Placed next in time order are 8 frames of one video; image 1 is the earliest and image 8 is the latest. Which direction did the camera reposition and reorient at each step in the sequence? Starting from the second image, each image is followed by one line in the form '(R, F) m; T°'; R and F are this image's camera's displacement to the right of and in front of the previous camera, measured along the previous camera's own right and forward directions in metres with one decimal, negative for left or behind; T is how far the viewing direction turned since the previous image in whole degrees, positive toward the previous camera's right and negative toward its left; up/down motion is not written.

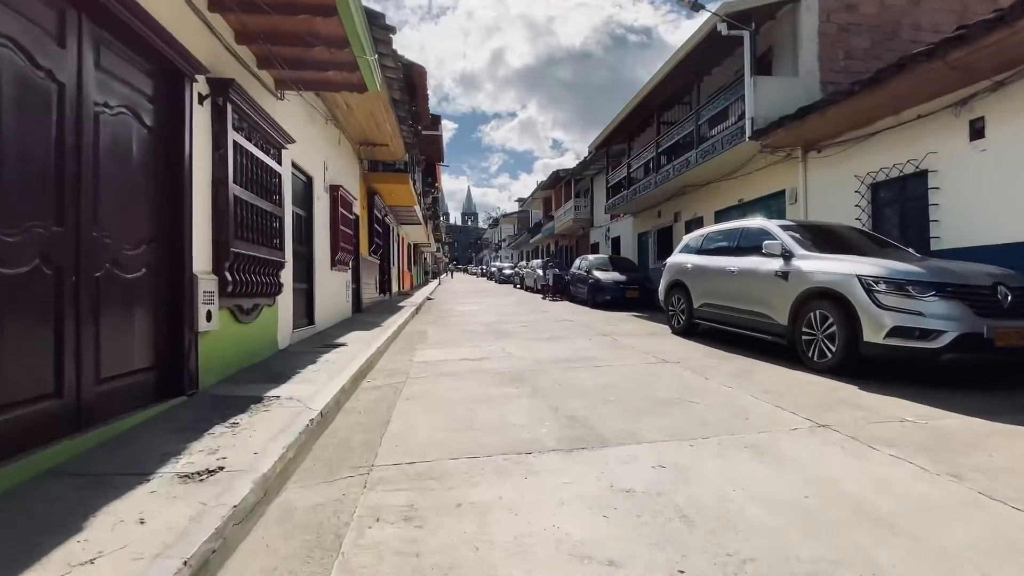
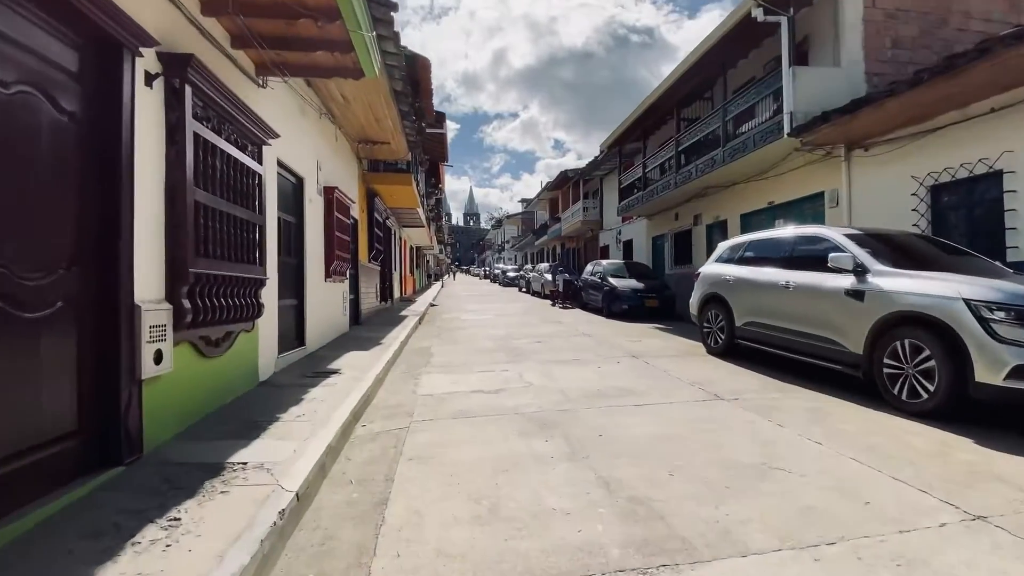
(-0.2, +0.9) m; 0°
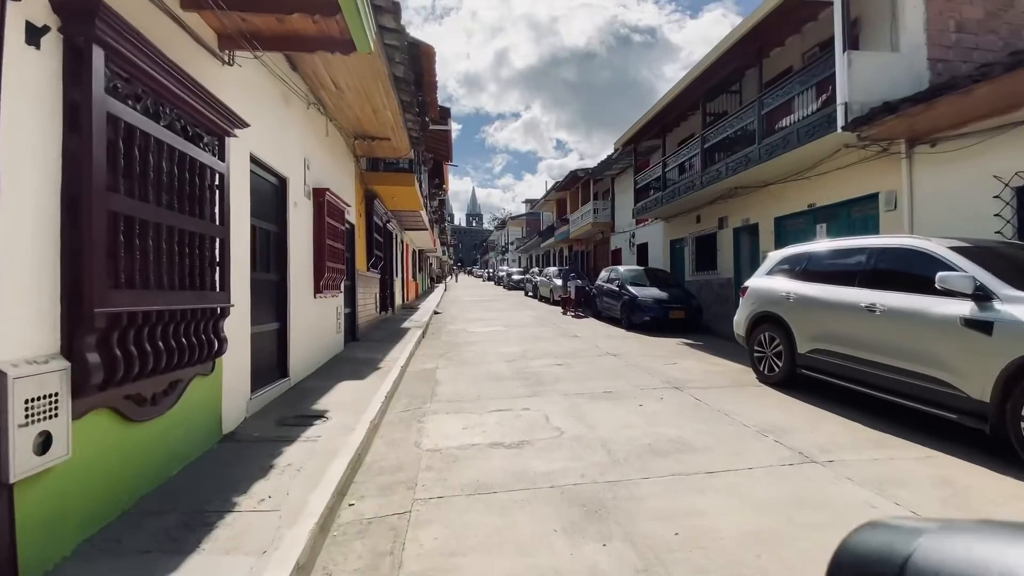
(-0.2, +1.1) m; 0°
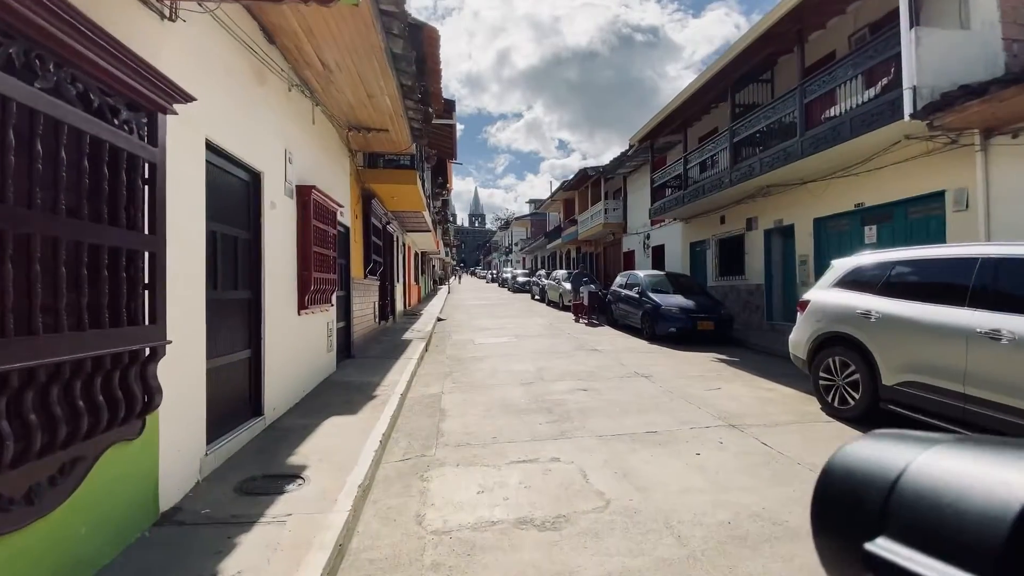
(-0.2, +1.0) m; 0°
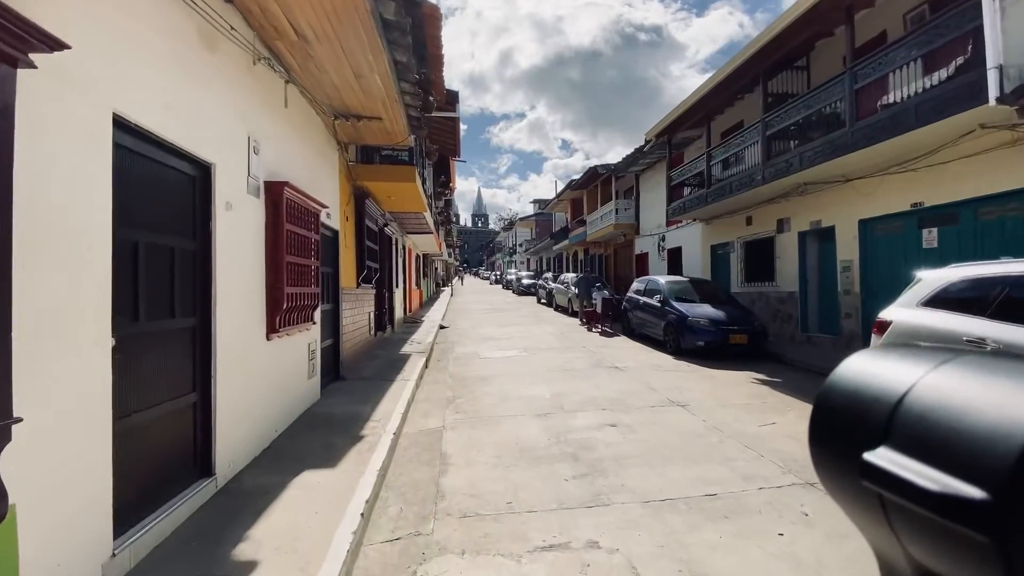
(-0.1, +1.0) m; 0°
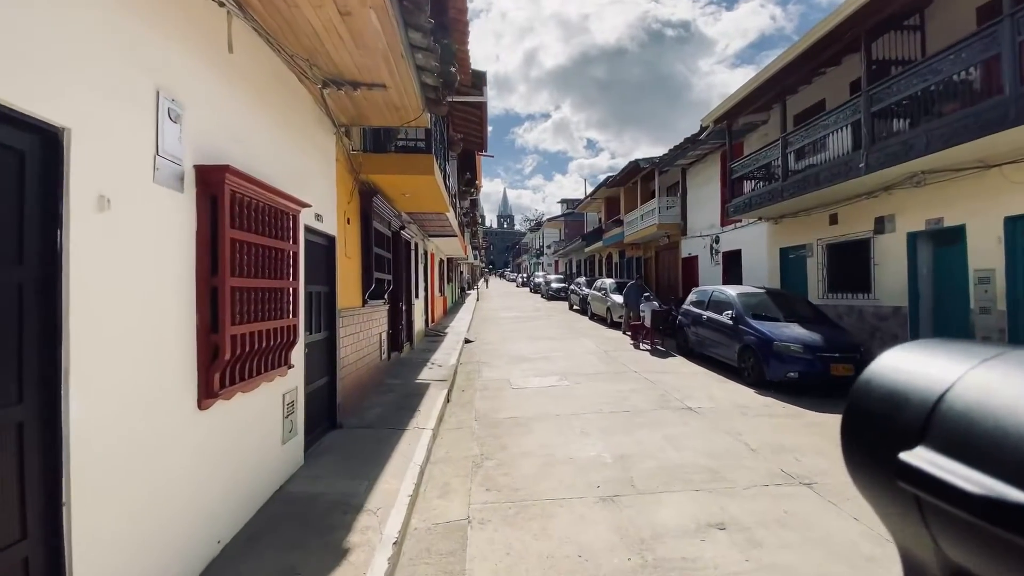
(-0.3, +1.7) m; -3°
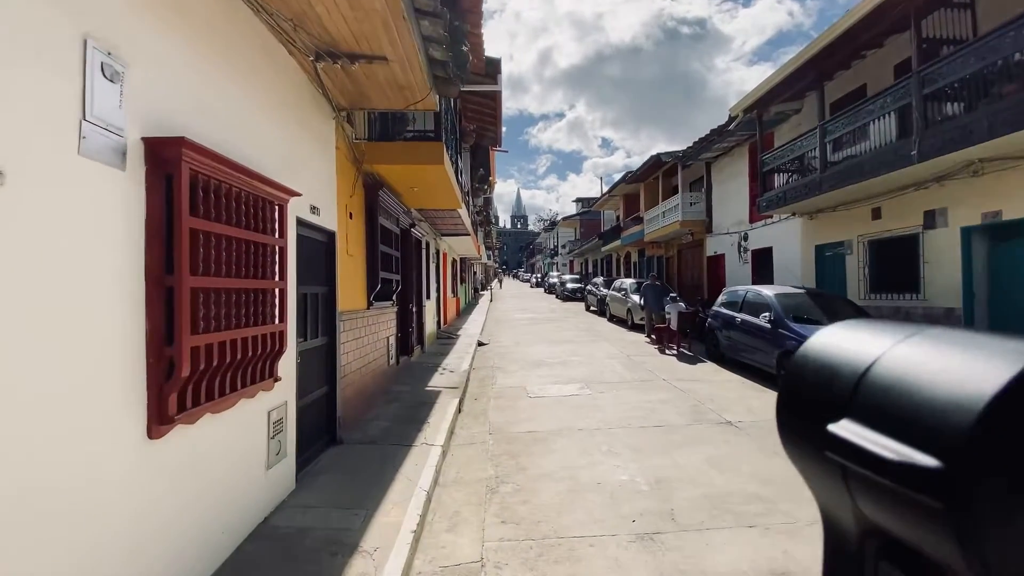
(0.0, +0.6) m; -2°
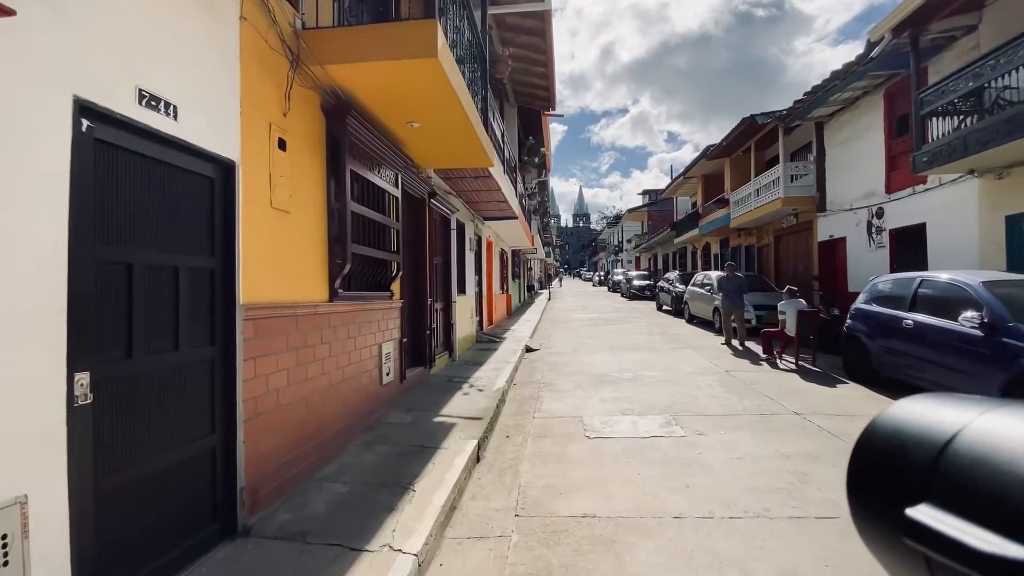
(+0.2, +2.5) m; -8°
